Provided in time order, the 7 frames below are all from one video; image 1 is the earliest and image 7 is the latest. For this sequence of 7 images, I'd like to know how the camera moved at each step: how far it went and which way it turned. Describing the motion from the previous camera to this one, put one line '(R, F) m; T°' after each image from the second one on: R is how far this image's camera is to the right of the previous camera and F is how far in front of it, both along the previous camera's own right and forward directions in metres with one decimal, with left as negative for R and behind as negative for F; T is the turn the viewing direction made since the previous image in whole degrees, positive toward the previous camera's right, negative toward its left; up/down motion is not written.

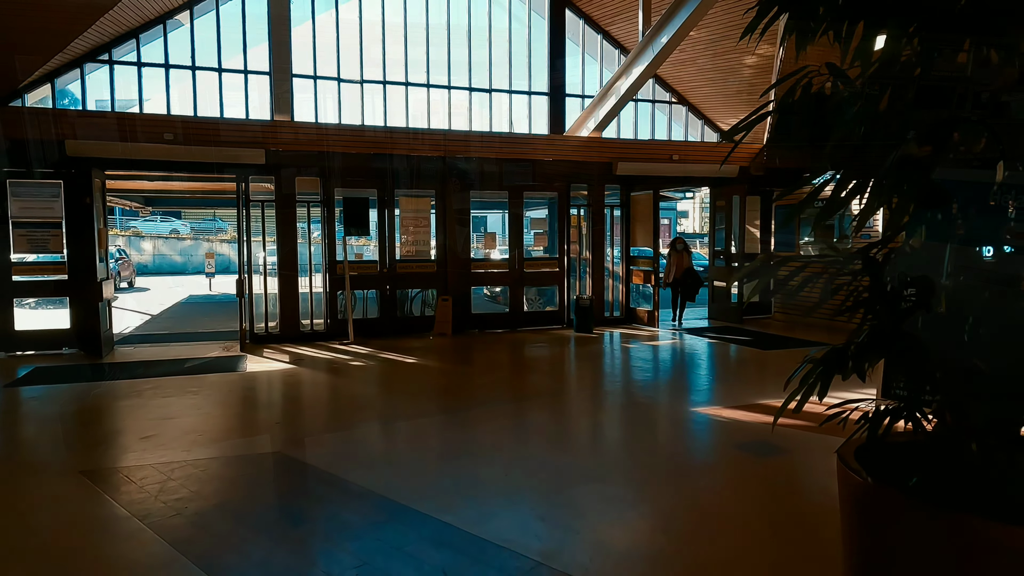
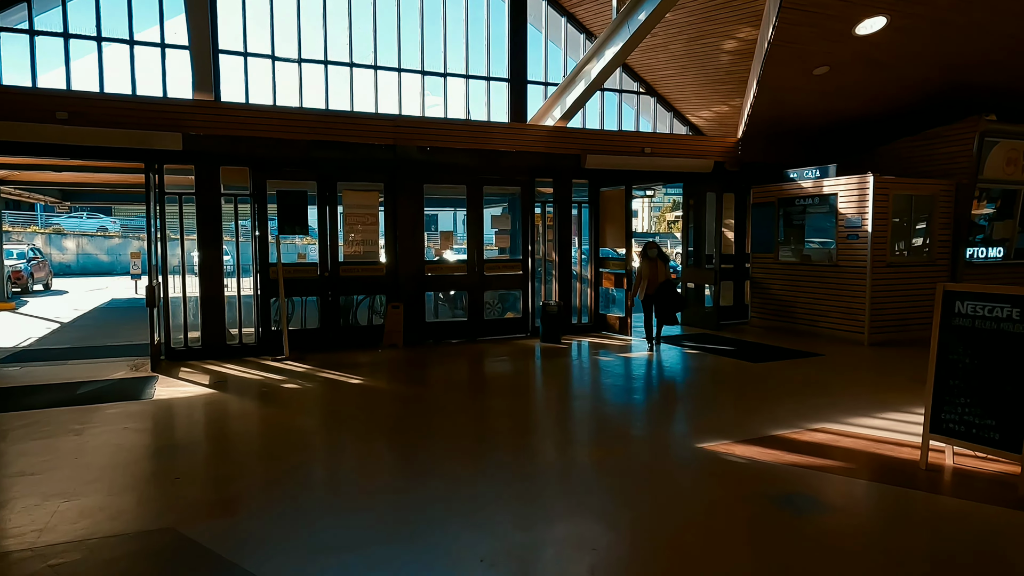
(-0.1, +1.1) m; +4°
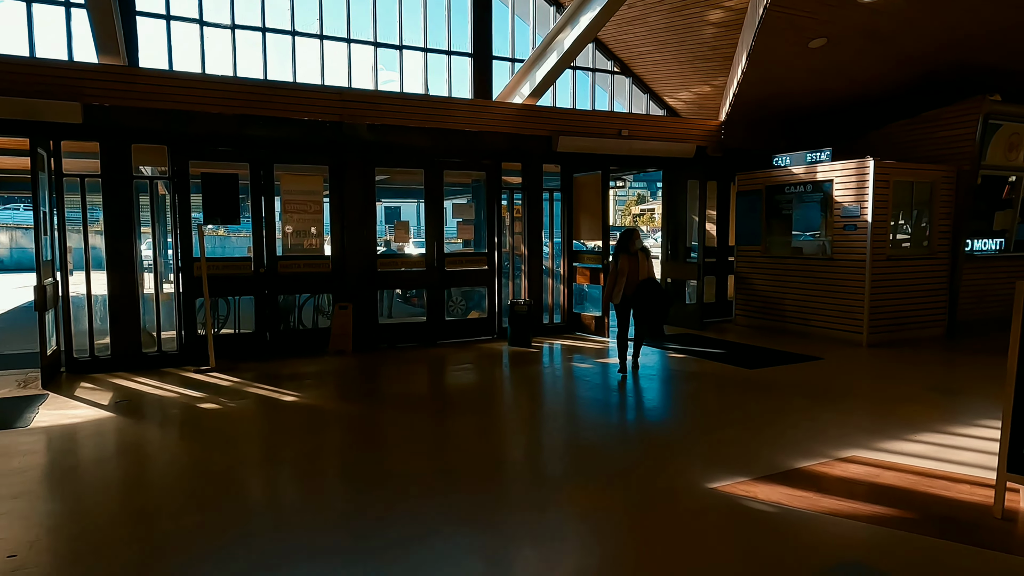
(0.0, +1.0) m; +3°
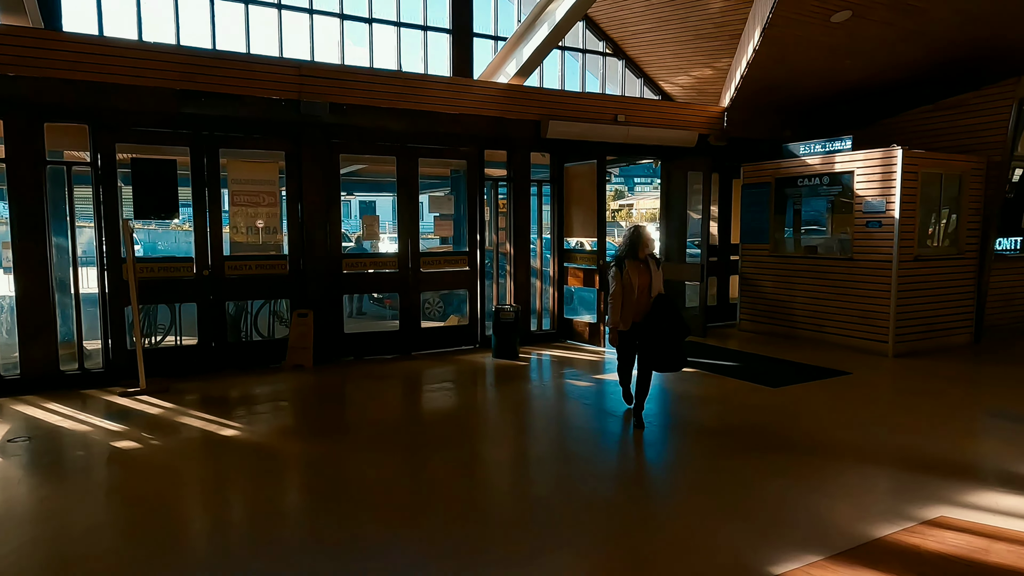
(-0.1, +1.0) m; +2°
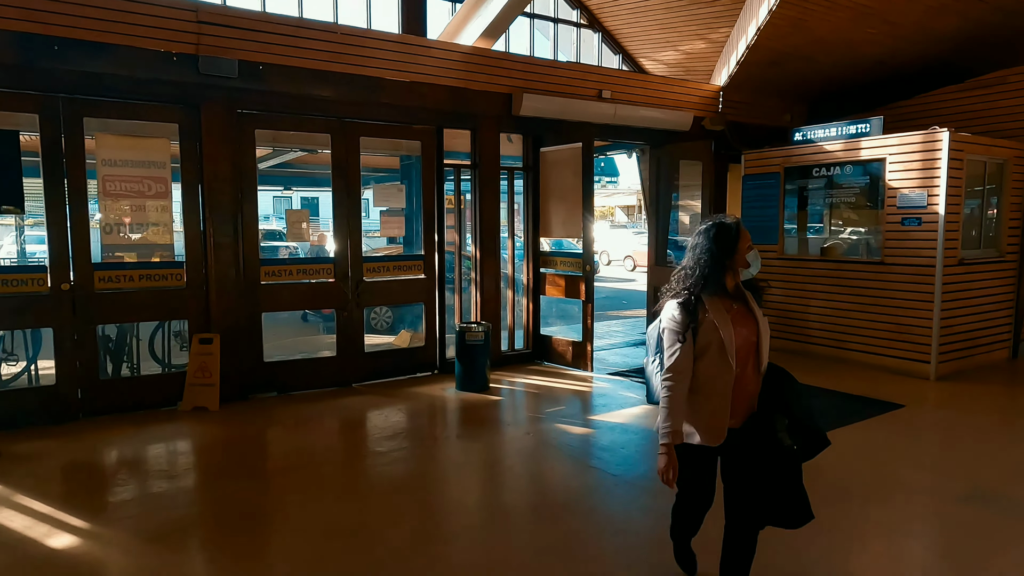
(-0.2, +1.5) m; +4°
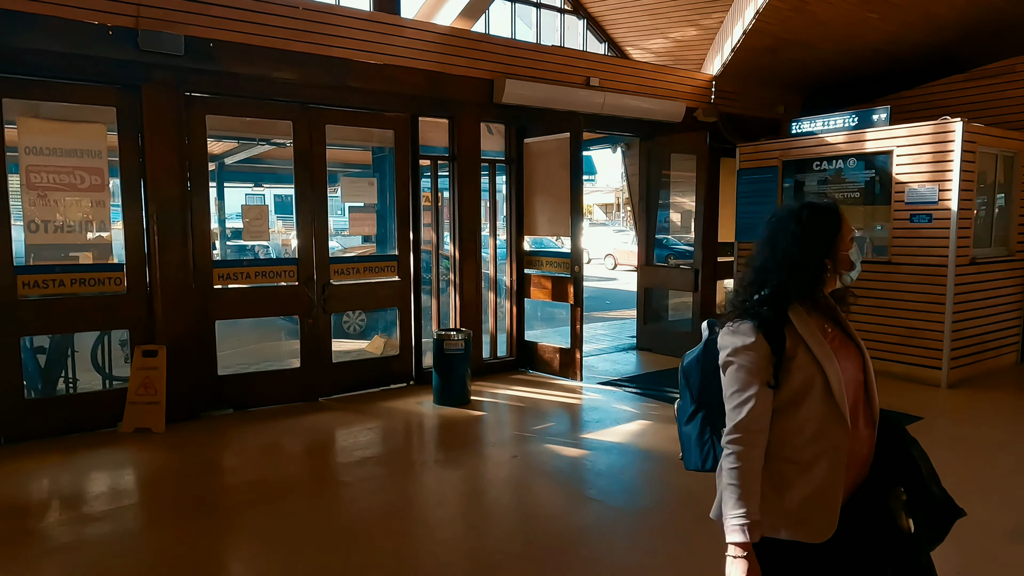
(0.0, +0.5) m; +2°
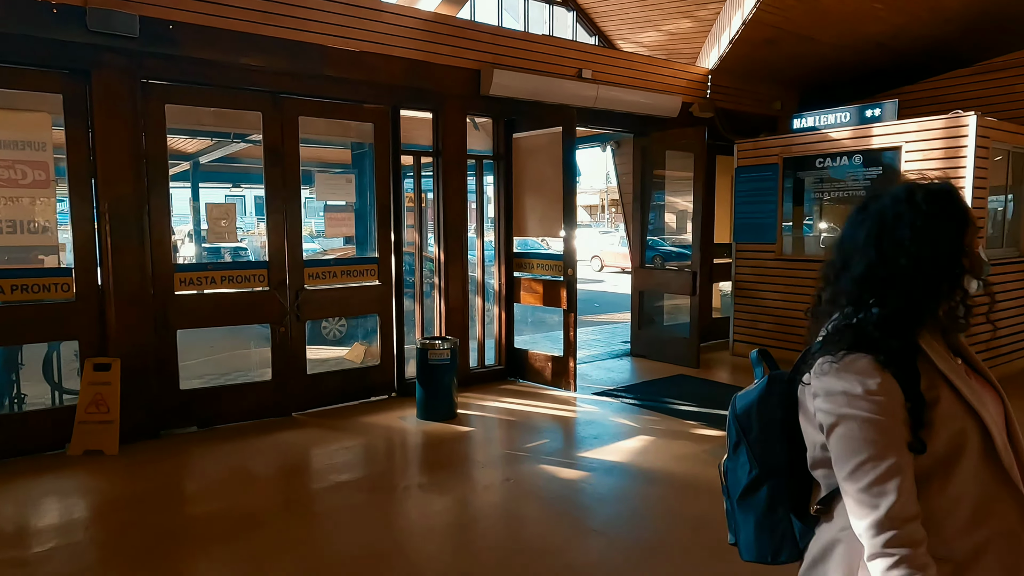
(0.0, +0.4) m; +1°
